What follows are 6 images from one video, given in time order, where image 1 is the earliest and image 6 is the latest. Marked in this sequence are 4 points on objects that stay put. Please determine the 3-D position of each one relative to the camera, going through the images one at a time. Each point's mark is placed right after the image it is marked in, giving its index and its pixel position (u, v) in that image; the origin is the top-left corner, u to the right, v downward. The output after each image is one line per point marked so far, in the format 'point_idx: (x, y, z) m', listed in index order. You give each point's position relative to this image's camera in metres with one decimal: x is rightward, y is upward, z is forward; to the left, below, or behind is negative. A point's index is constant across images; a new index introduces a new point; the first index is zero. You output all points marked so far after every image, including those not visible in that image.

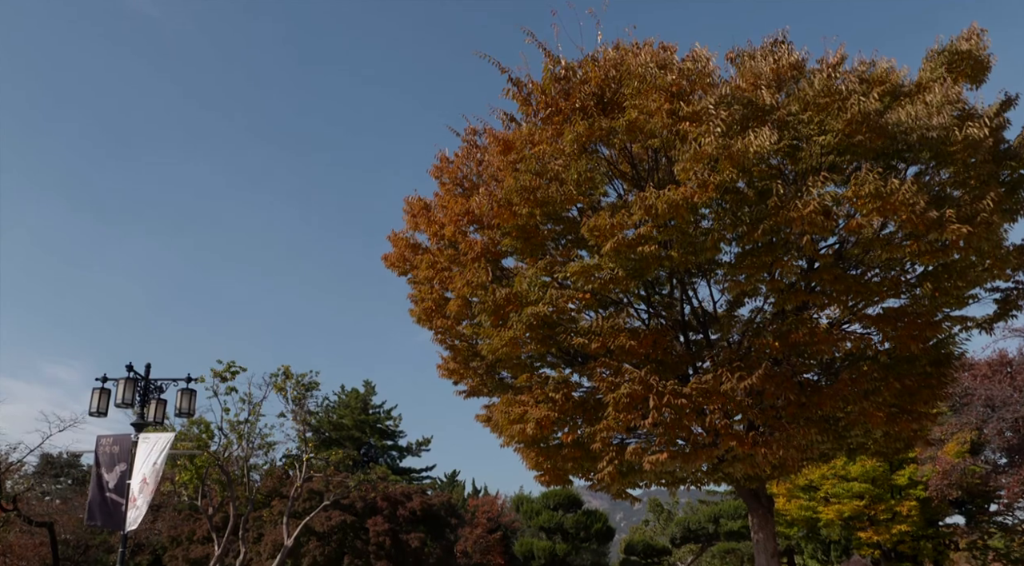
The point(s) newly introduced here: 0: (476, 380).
0: (-0.7, -1.8, +15.9) m
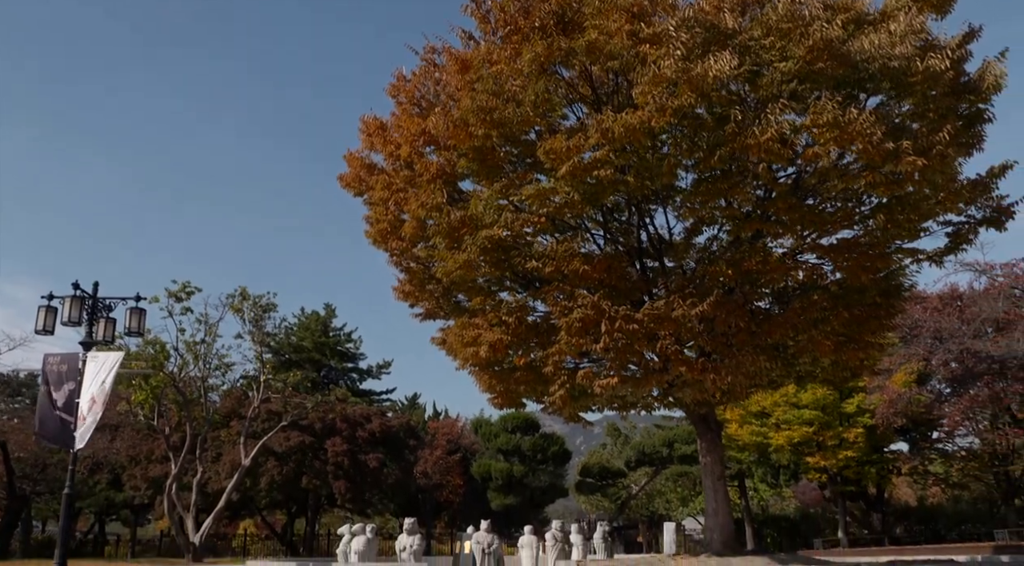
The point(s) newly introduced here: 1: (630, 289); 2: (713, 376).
0: (-1.5, -0.4, +15.9) m
1: (+1.8, -0.1, +13.1) m
2: (+2.9, -1.4, +12.3) m
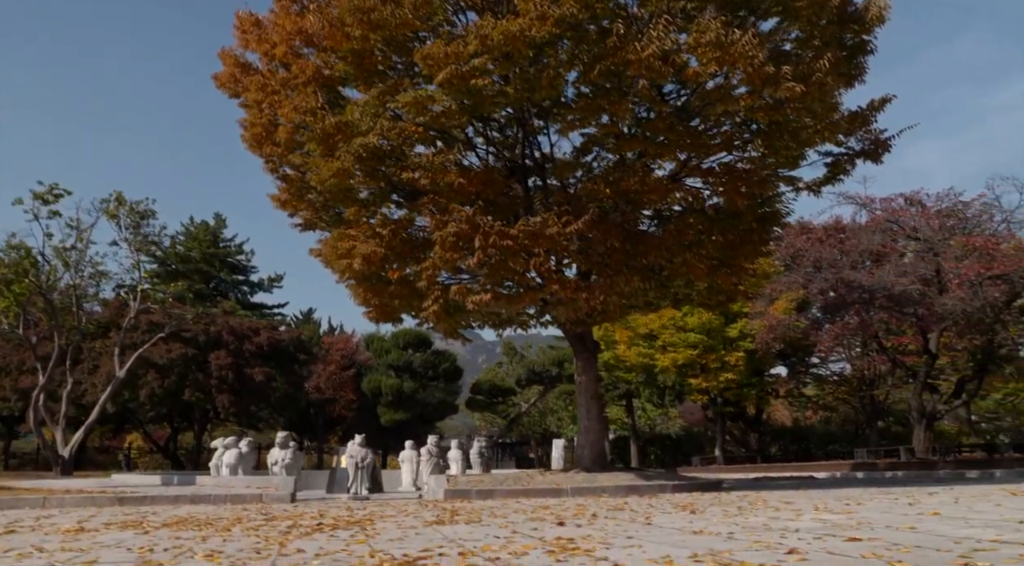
0: (-3.6, +1.3, +15.3) m
1: (-0.1, +1.2, +12.9) m
2: (+1.1, -0.2, +12.3) m
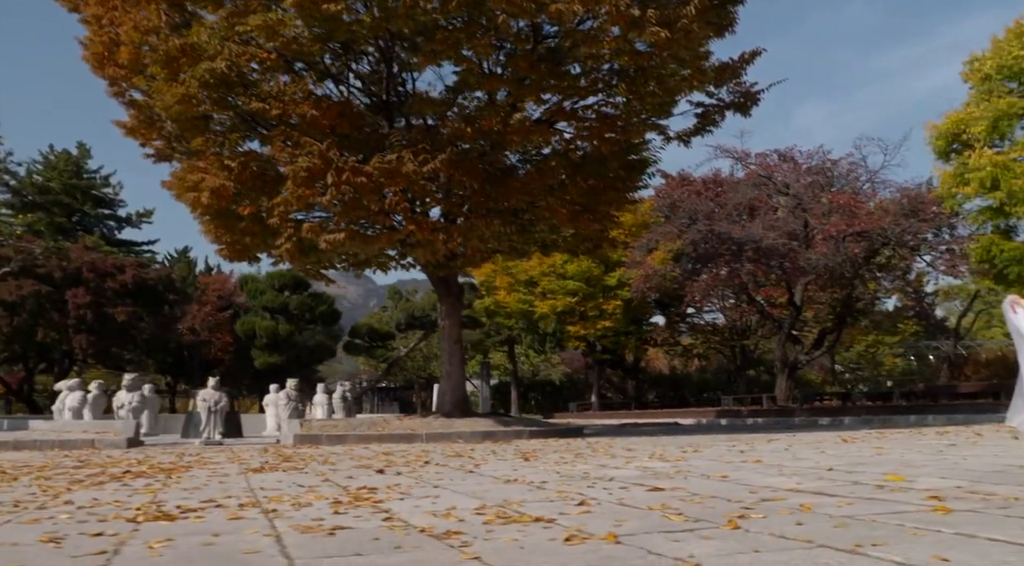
0: (-6.0, +2.4, +14.2) m
1: (-2.1, +2.1, +12.3) m
2: (-1.0, +0.6, +12.0) m
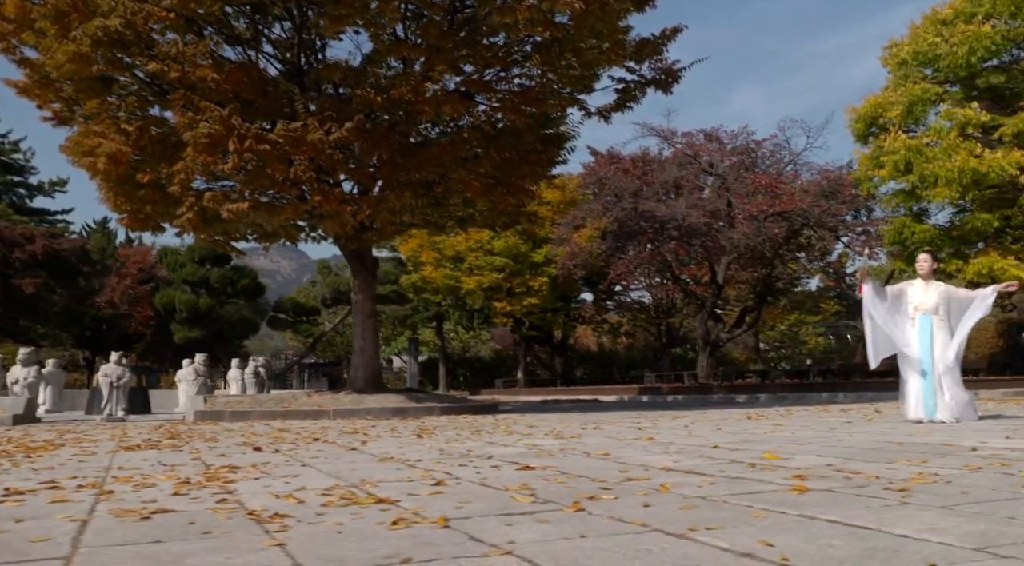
0: (-7.3, +2.9, +13.5) m
1: (-3.4, +2.5, +11.8) m
2: (-2.2, +1.0, +11.6) m
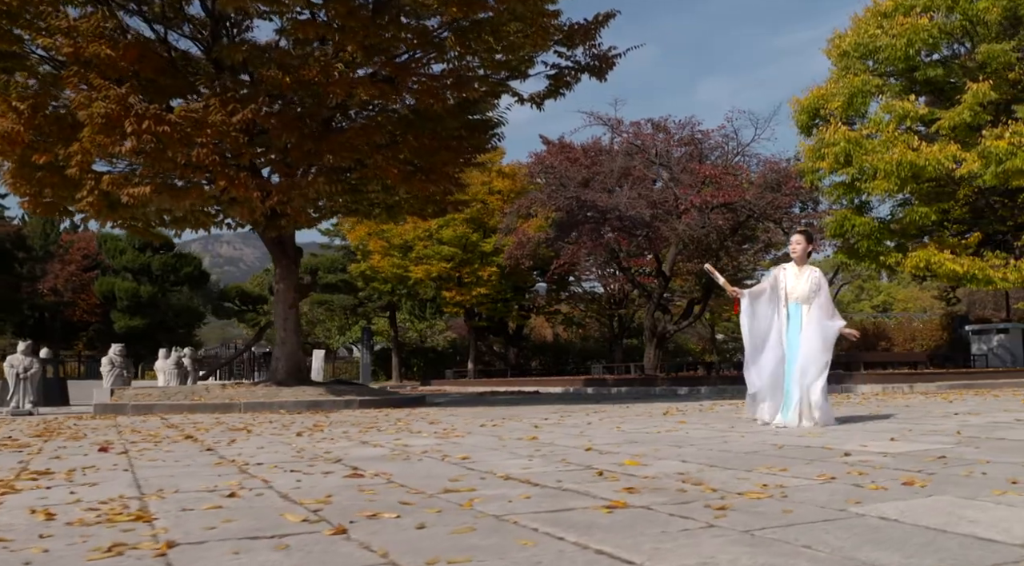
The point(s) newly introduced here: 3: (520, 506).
0: (-8.5, +3.1, +12.8) m
1: (-4.5, +2.7, +11.3) m
2: (-3.4, +1.1, +11.2) m
3: (0.0, -1.0, +3.8) m
